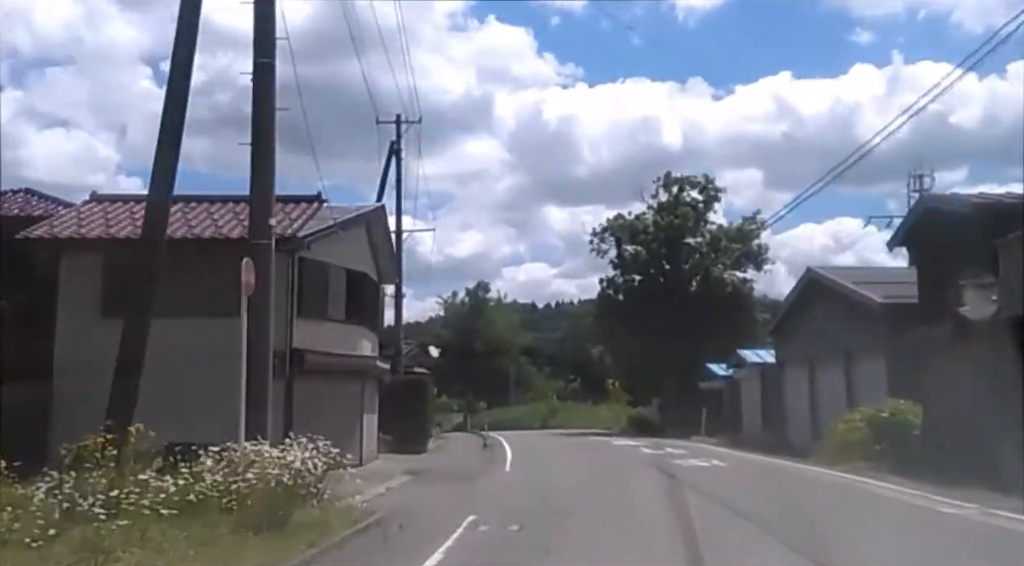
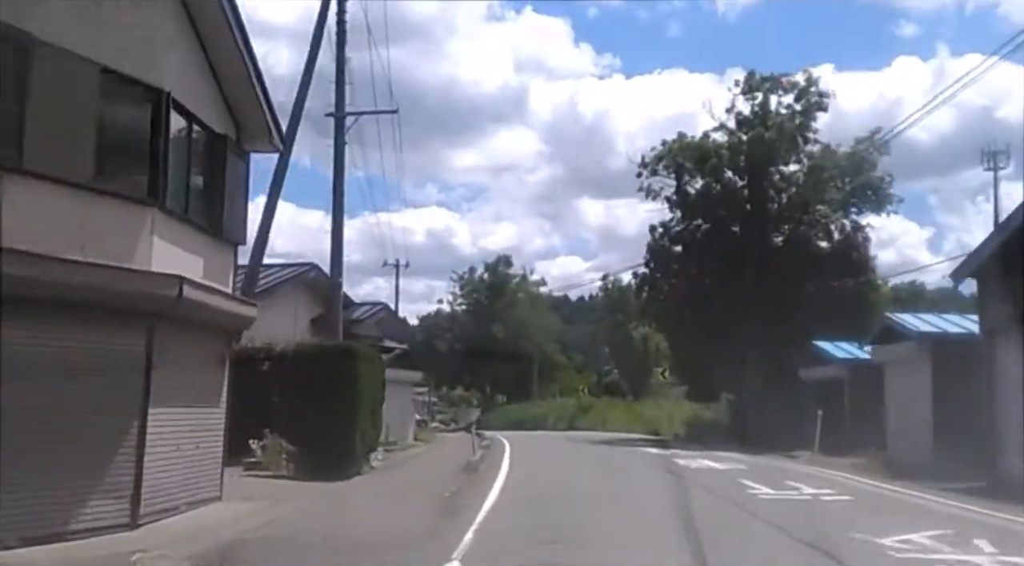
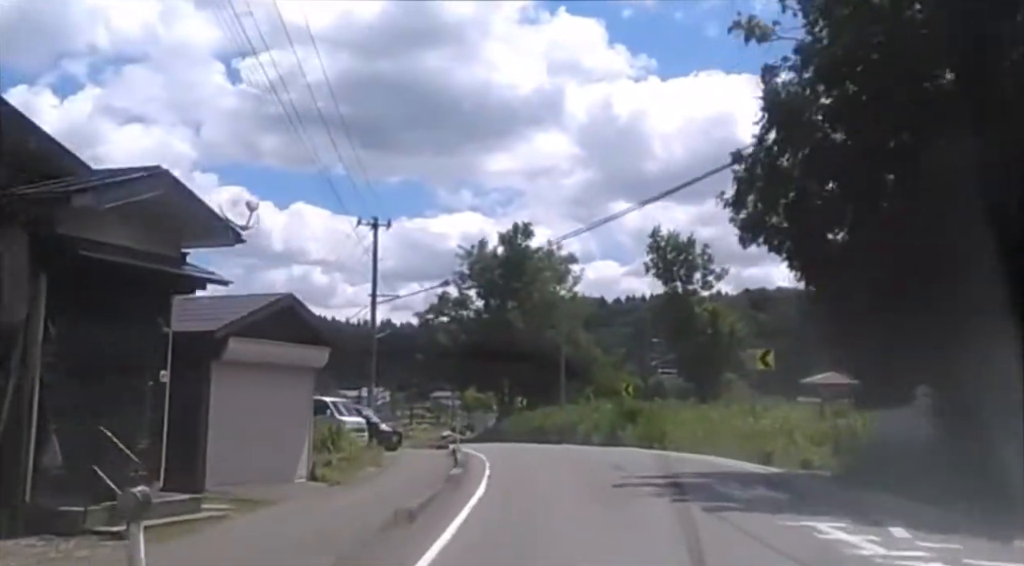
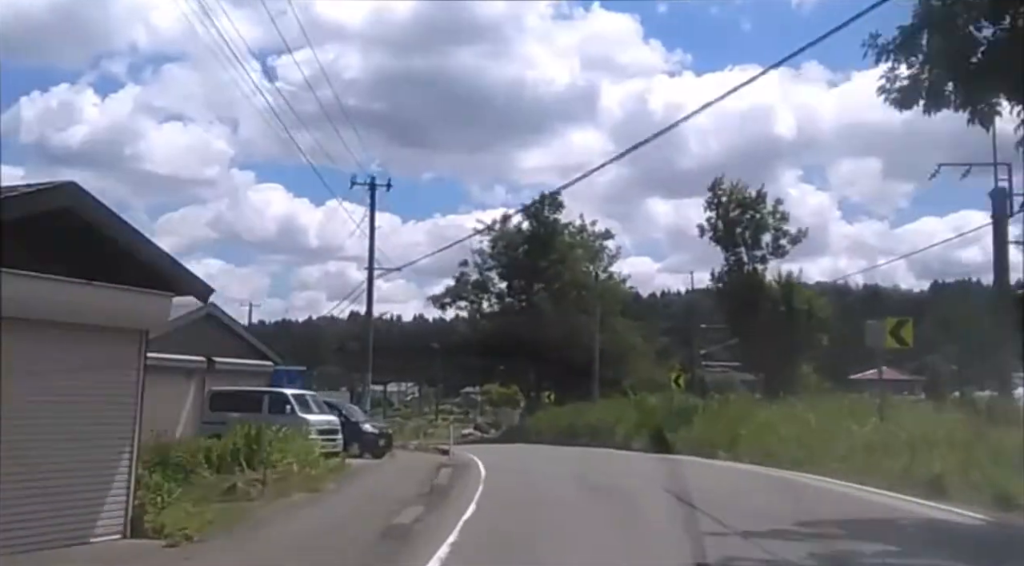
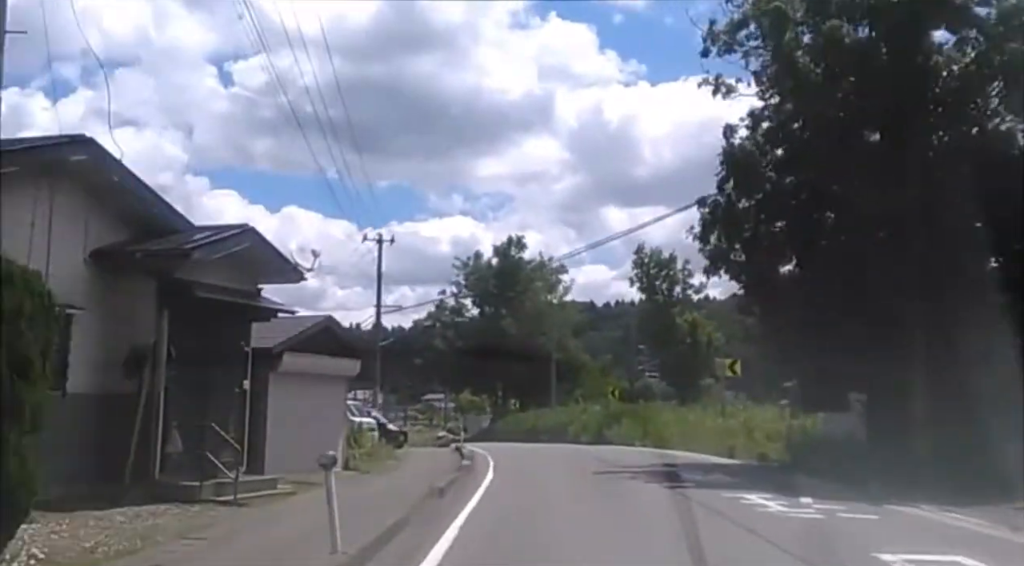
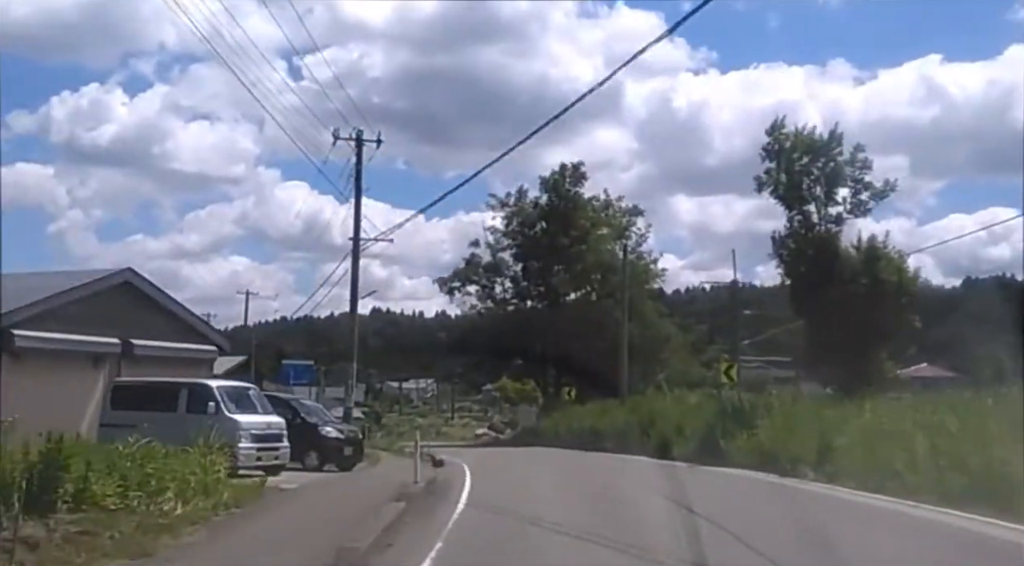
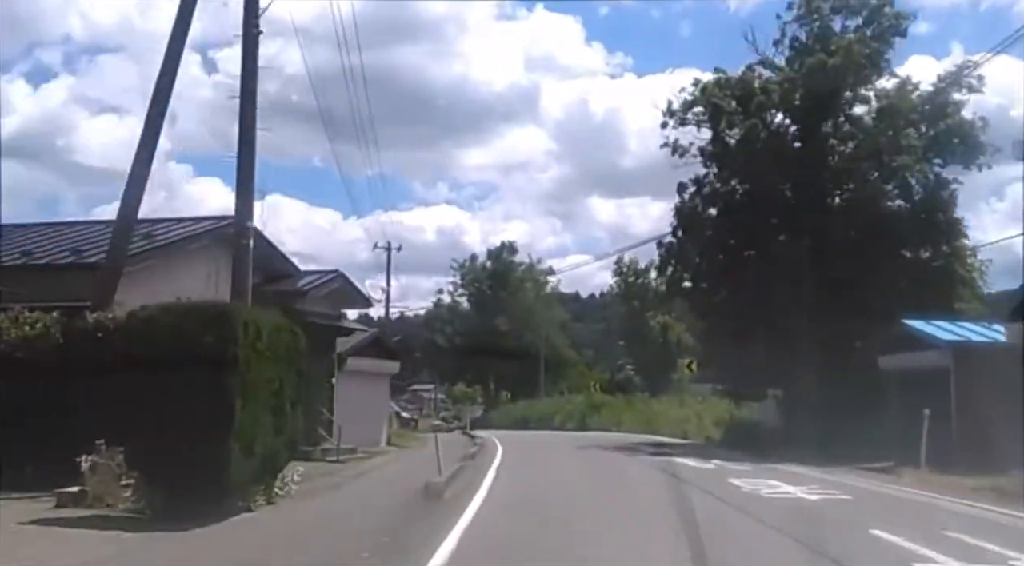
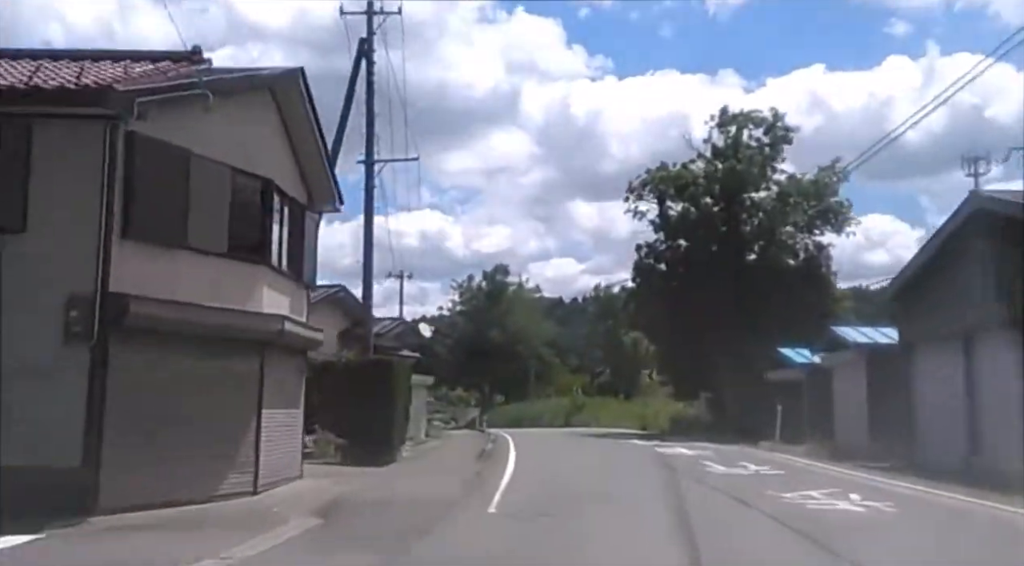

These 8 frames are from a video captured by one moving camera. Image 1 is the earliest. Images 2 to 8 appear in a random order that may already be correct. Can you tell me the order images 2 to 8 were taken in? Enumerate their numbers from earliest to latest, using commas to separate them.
8, 2, 7, 5, 3, 4, 6
